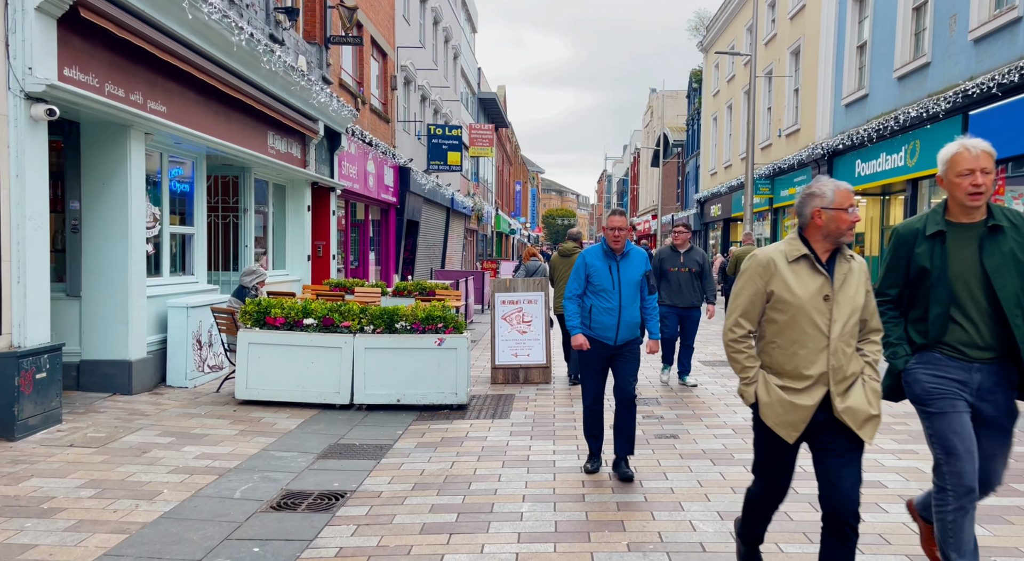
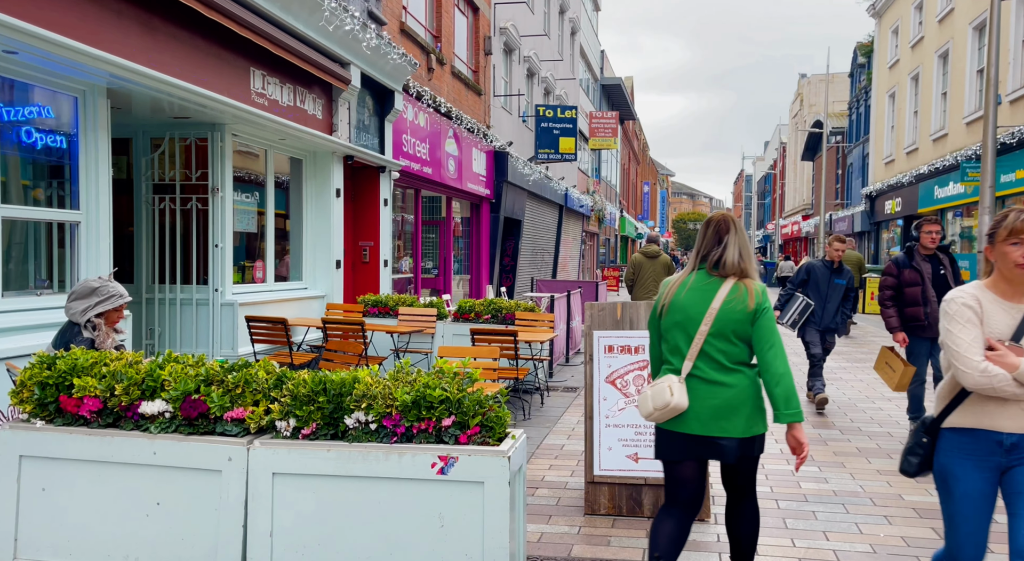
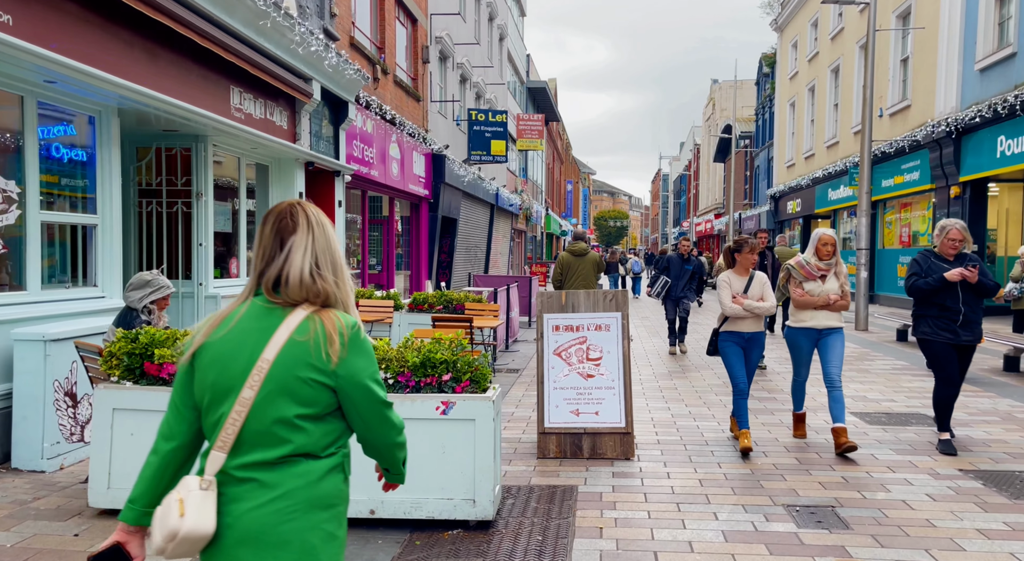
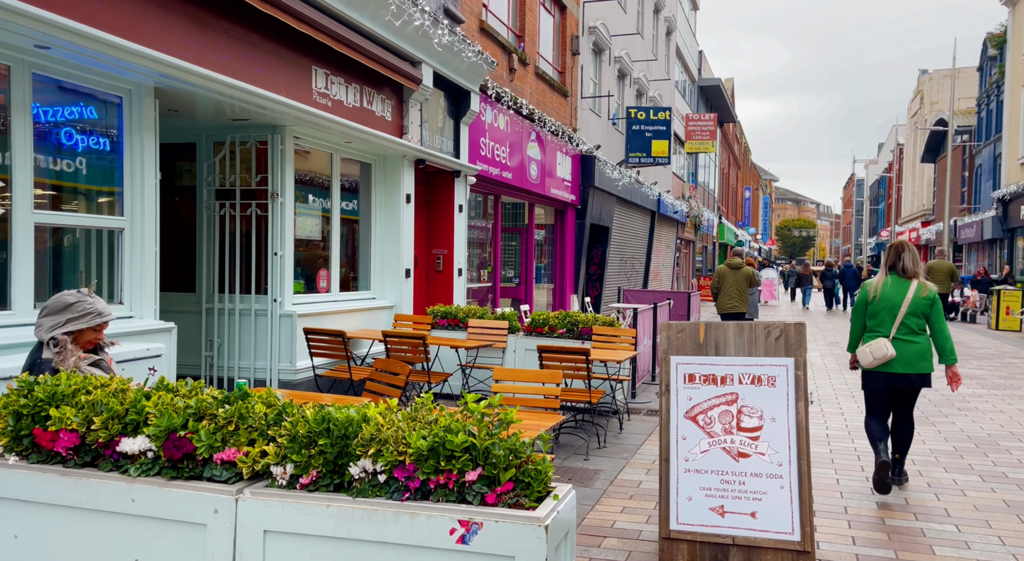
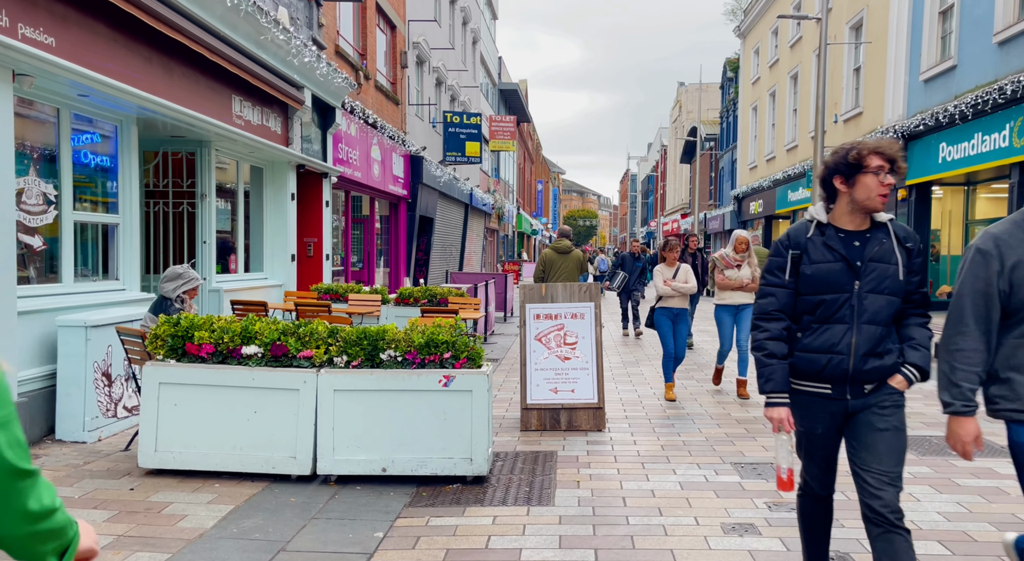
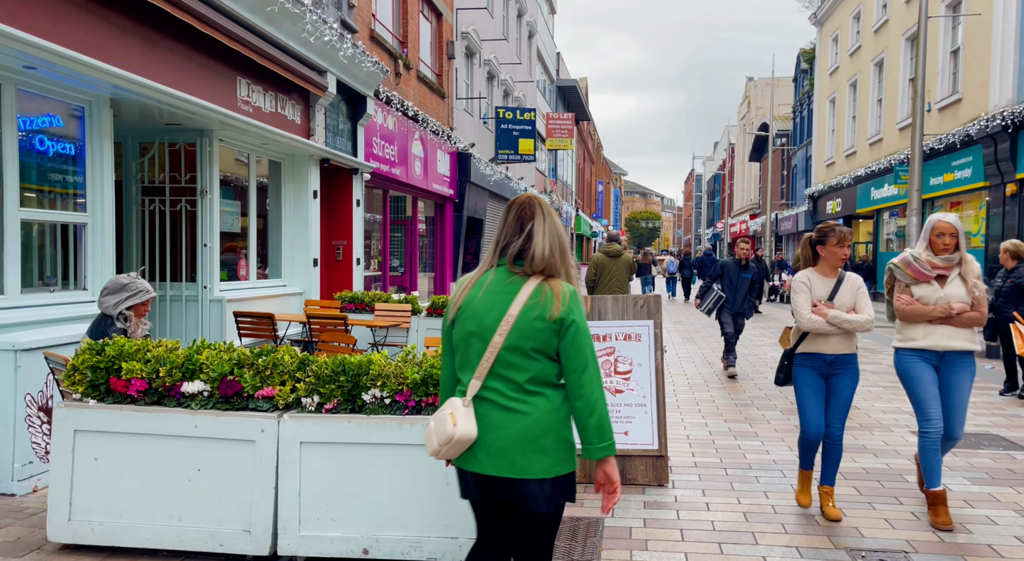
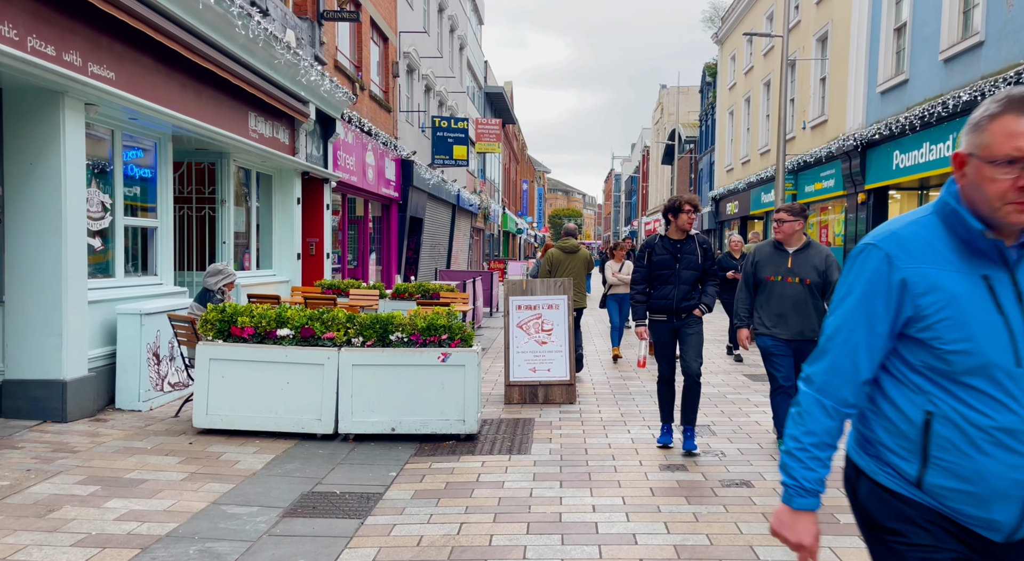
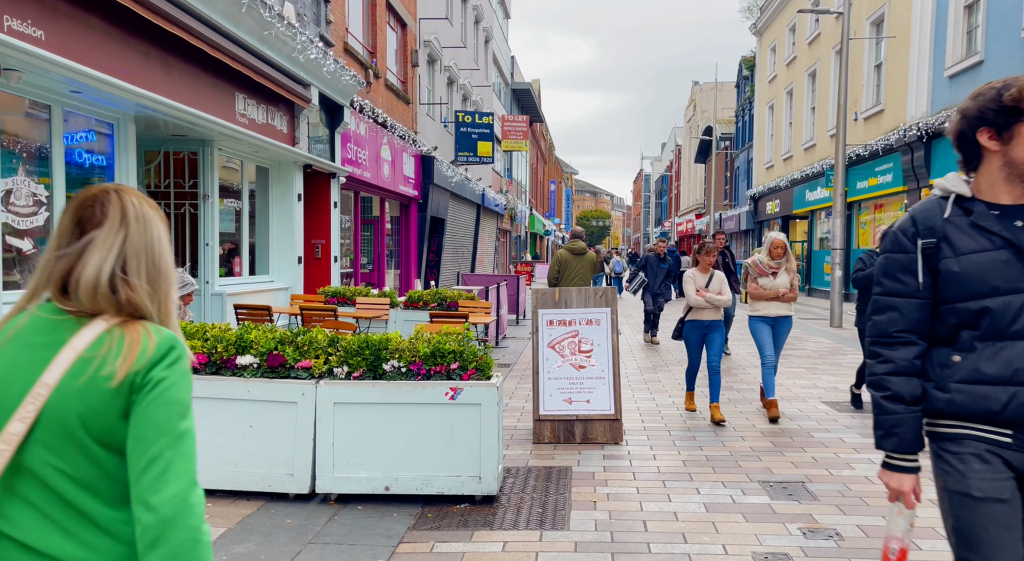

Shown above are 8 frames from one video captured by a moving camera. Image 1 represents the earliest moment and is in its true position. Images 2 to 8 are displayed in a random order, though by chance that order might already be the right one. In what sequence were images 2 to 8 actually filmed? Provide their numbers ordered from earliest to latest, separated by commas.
7, 5, 8, 3, 6, 2, 4
